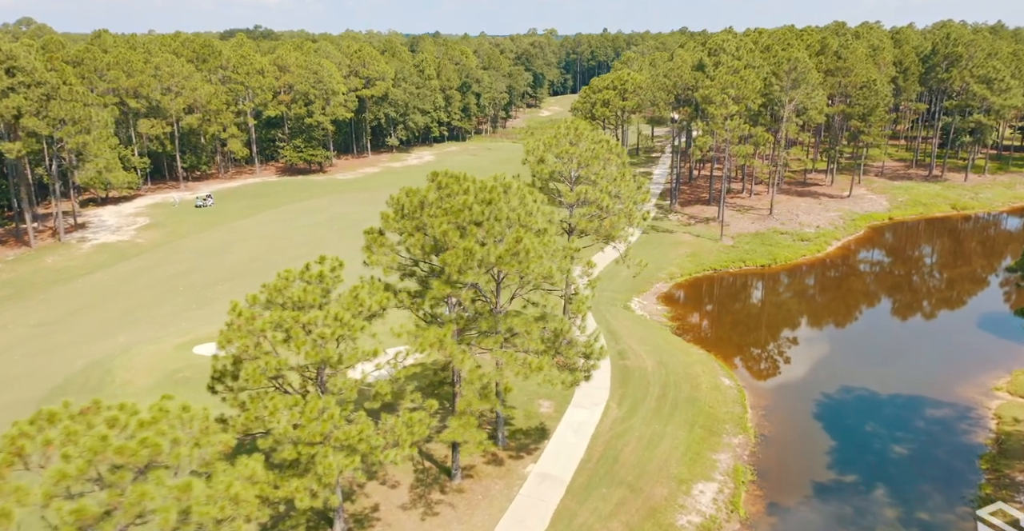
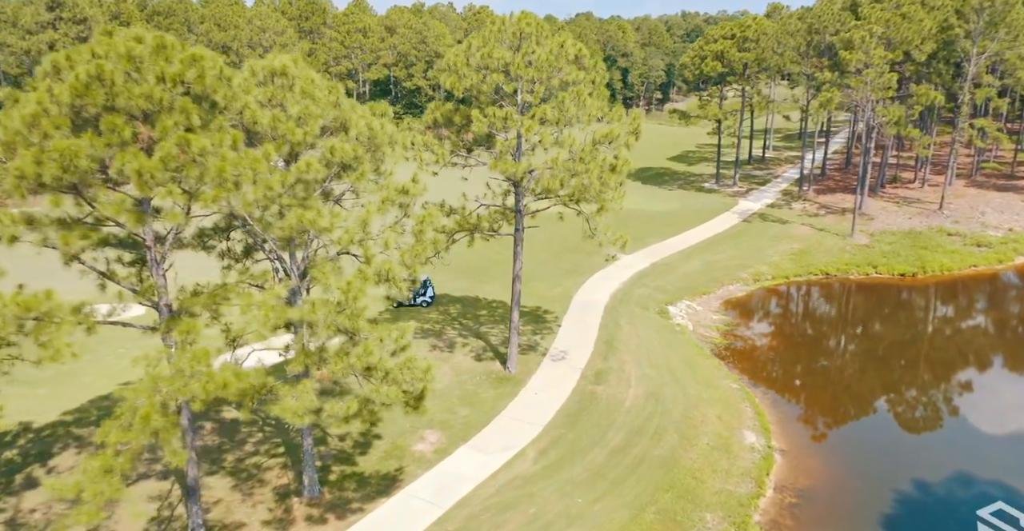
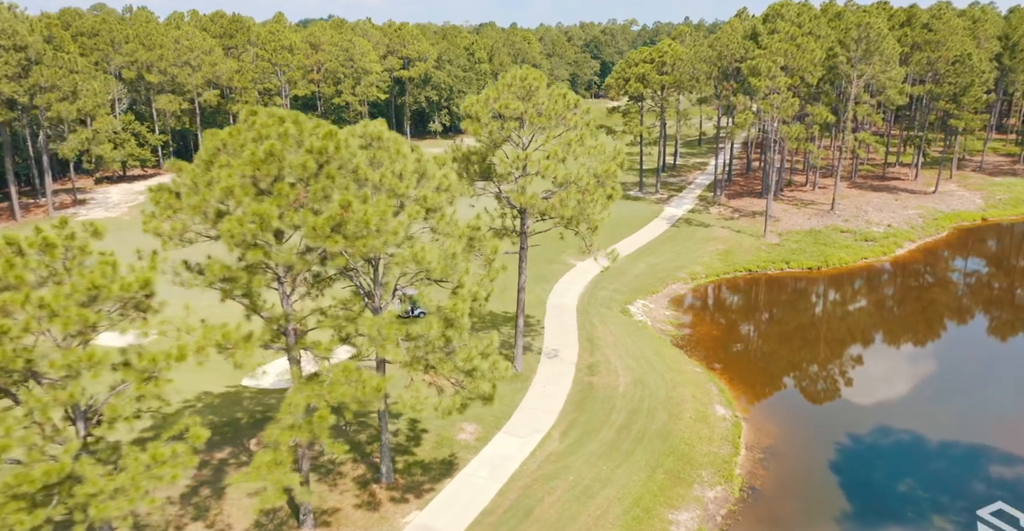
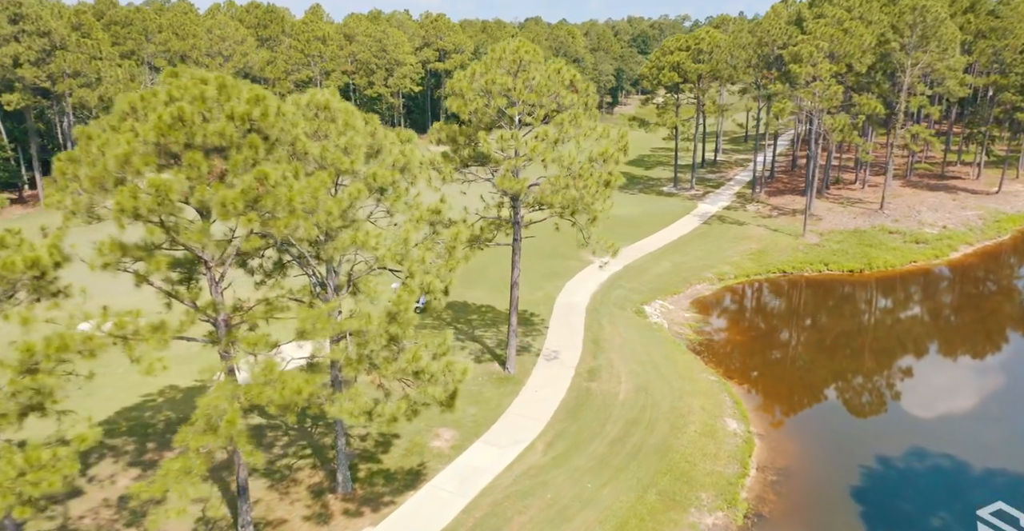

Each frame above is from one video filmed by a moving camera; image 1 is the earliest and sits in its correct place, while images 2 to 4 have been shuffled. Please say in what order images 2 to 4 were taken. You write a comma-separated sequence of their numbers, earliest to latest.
3, 4, 2
